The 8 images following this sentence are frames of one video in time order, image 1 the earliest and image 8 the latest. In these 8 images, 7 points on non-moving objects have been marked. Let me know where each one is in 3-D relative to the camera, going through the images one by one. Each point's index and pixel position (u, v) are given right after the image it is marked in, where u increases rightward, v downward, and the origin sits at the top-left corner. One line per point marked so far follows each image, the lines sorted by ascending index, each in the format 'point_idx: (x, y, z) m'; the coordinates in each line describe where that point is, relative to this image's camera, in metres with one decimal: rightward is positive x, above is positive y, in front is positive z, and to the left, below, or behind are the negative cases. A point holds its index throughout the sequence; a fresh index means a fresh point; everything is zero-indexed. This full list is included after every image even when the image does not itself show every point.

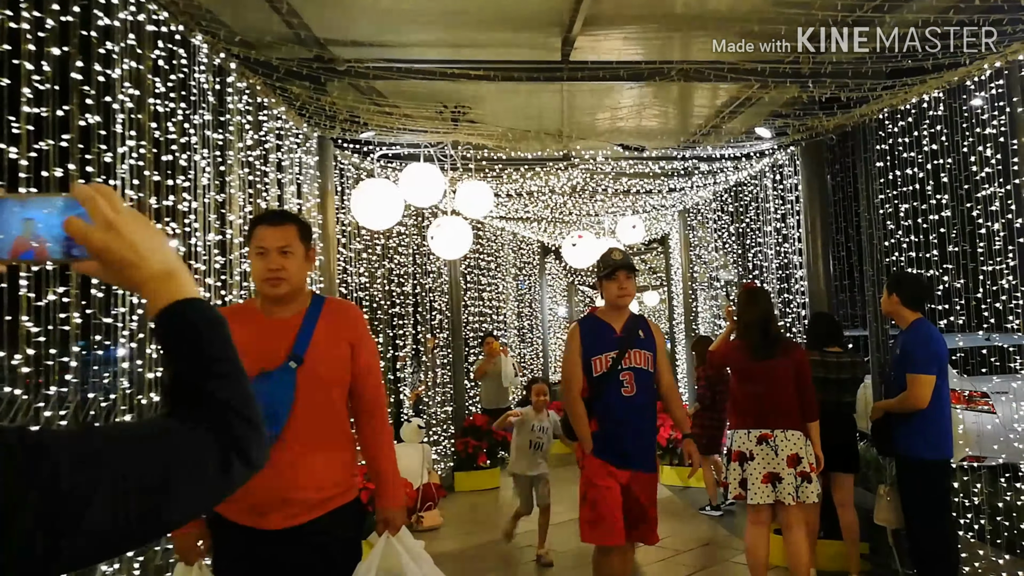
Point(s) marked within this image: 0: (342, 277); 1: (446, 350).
0: (-1.3, +0.1, +5.4) m
1: (-0.7, -0.7, +7.8) m
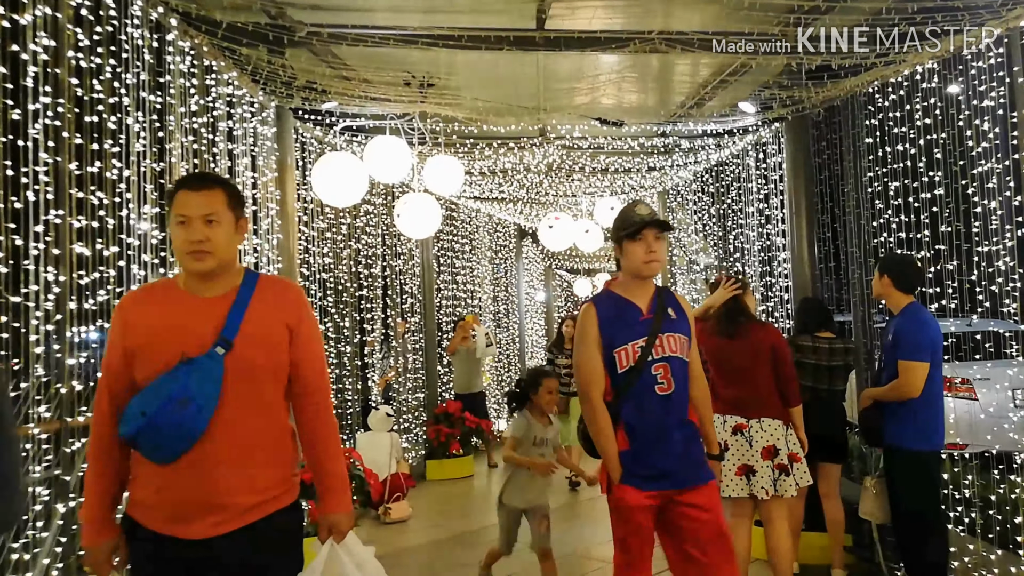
0: (-1.5, +0.2, +5.1) m
1: (-1.0, -0.5, +7.5) m
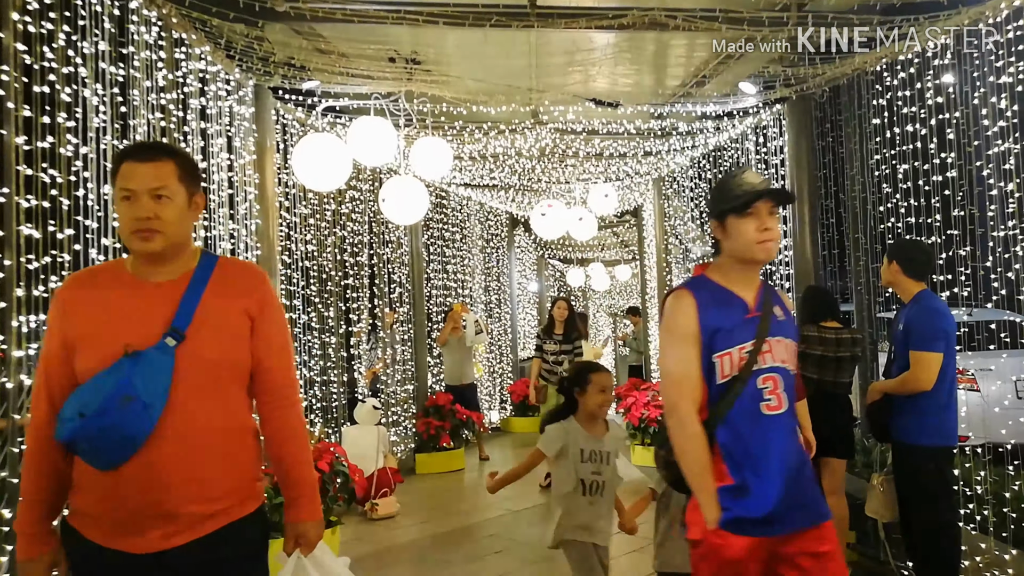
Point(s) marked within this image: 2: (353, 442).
0: (-1.5, +0.3, +4.9) m
1: (-1.1, -0.4, +7.3) m
2: (-1.2, -1.2, +5.5) m
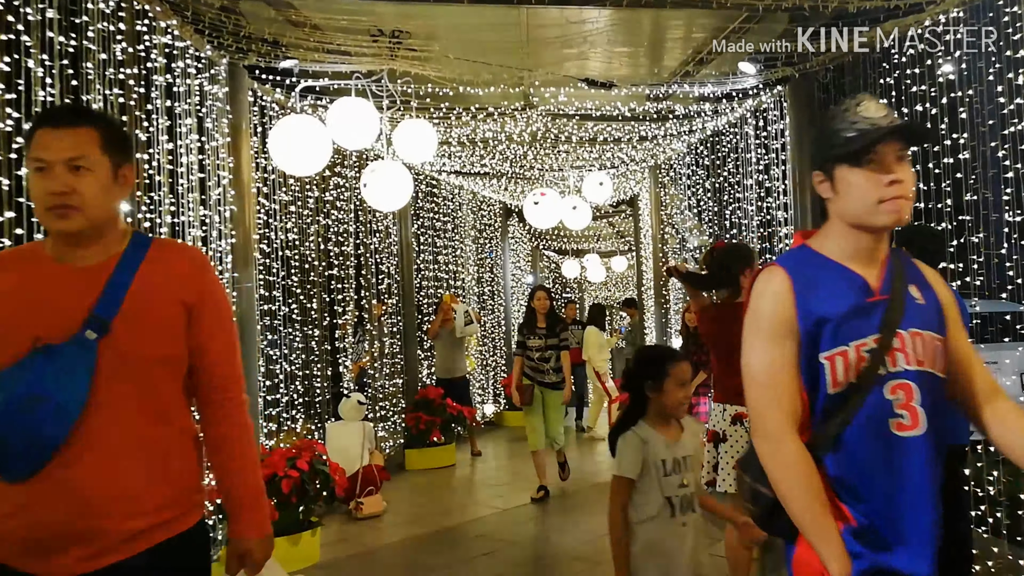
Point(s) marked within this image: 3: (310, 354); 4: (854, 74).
0: (-1.6, +0.4, +4.7) m
1: (-1.1, -0.3, +7.1) m
2: (-1.3, -1.1, +5.3) m
3: (-1.5, -0.5, +5.3) m
4: (+1.9, +1.2, +4.1) m
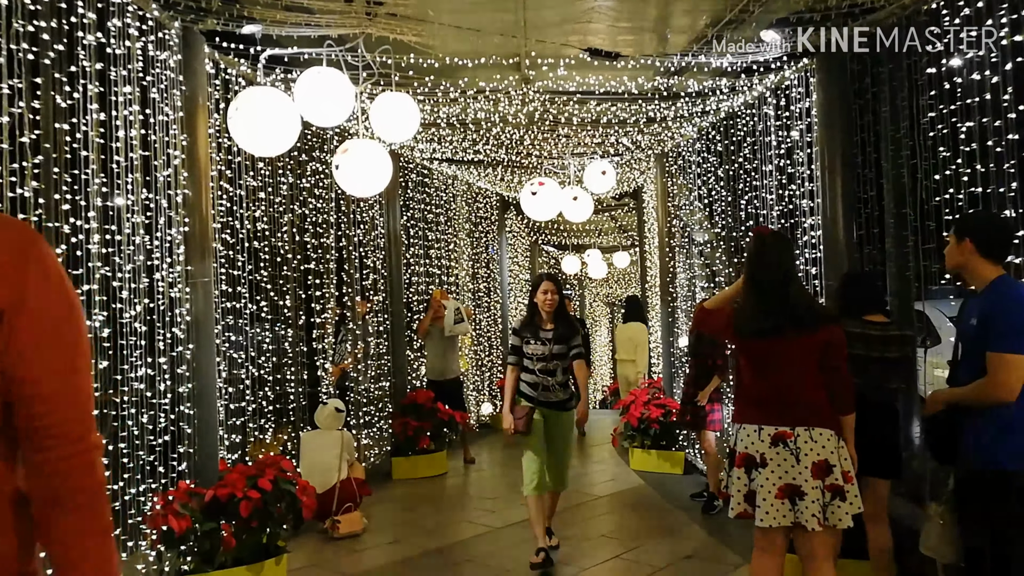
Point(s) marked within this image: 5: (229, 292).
0: (-1.7, +0.4, +4.2) m
1: (-1.2, -0.2, +6.6) m
2: (-1.3, -1.1, +4.8) m
3: (-1.5, -0.5, +4.8) m
4: (+1.9, +1.2, +3.5) m
5: (-1.6, 0.0, +4.2) m
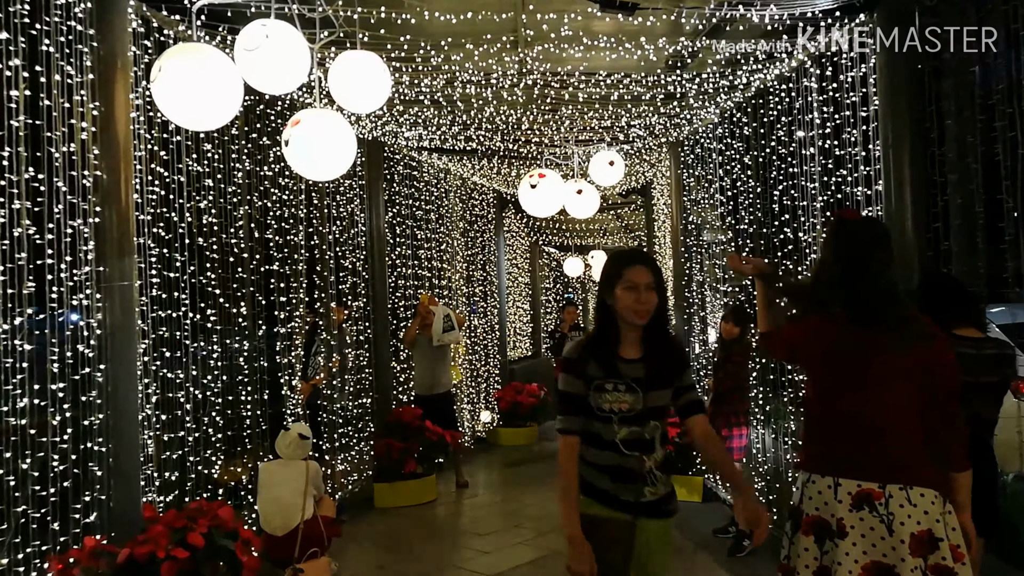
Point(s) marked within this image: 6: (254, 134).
0: (-1.7, +0.4, +3.5) m
1: (-1.2, -0.3, +5.9) m
2: (-1.4, -1.1, +4.0) m
3: (-1.6, -0.5, +4.1) m
4: (+1.9, +1.2, +2.8) m
5: (-1.7, -0.1, +3.5) m
6: (-1.6, +0.9, +4.4) m
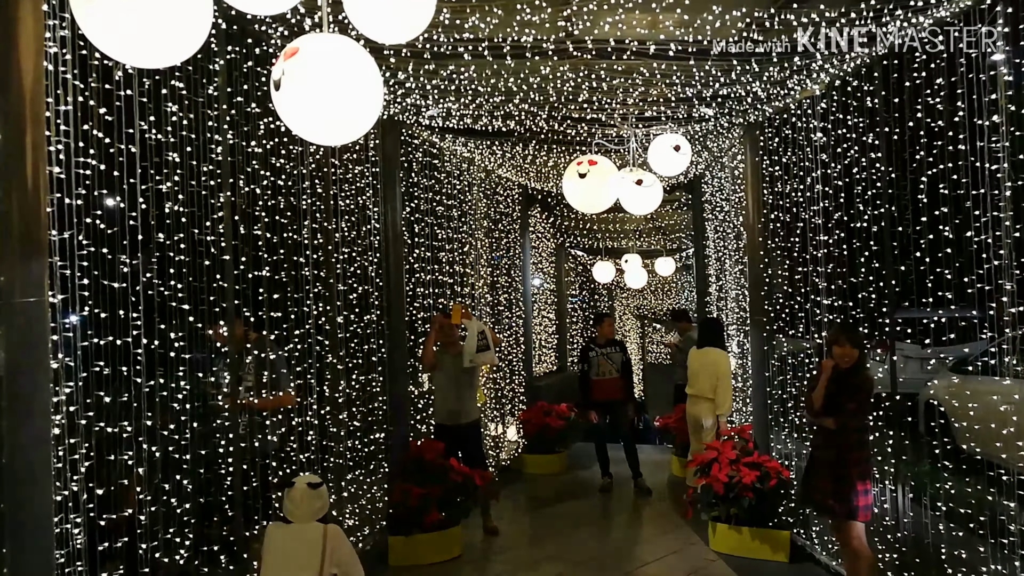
0: (-1.4, +0.3, +2.4) m
1: (-0.9, -0.3, +4.8) m
2: (-1.1, -1.2, +3.0) m
3: (-1.3, -0.5, +3.1) m
4: (+2.2, +1.1, +1.8) m
5: (-1.4, -0.1, +2.4) m
6: (-1.3, +0.9, +3.3) m
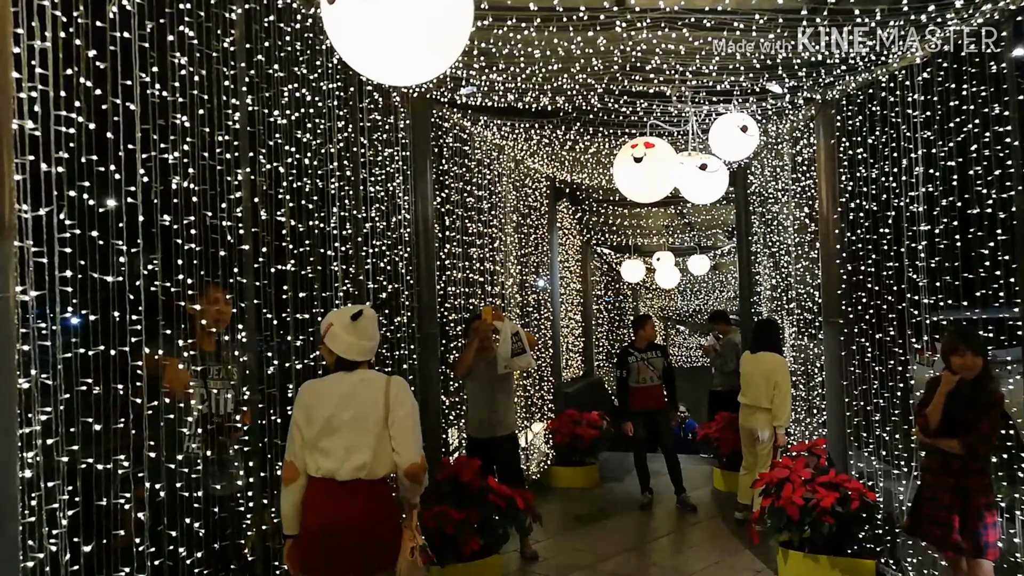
0: (-1.1, +0.3, +1.9) m
1: (-0.6, -0.3, +4.3) m
2: (-0.8, -1.1, +2.4) m
3: (-1.0, -0.5, +2.5) m
4: (+2.5, +1.1, +1.2) m
5: (-1.1, -0.1, +1.9) m
6: (-1.0, +0.9, +2.8) m
